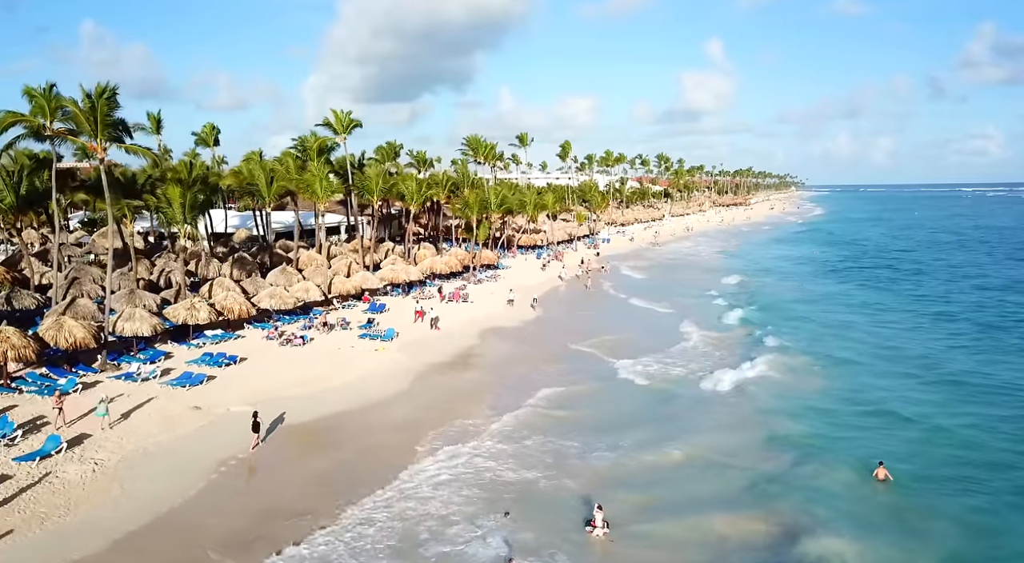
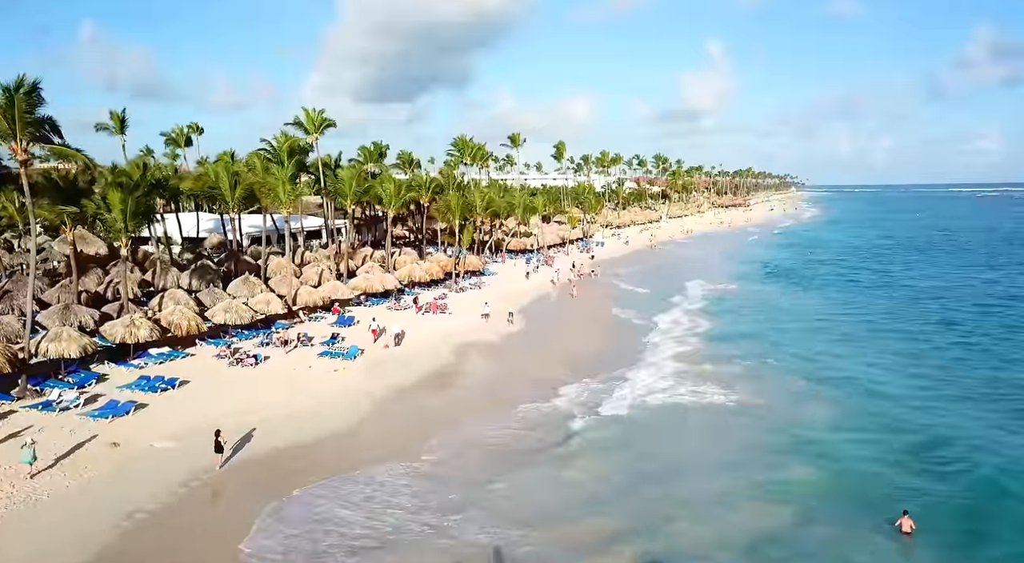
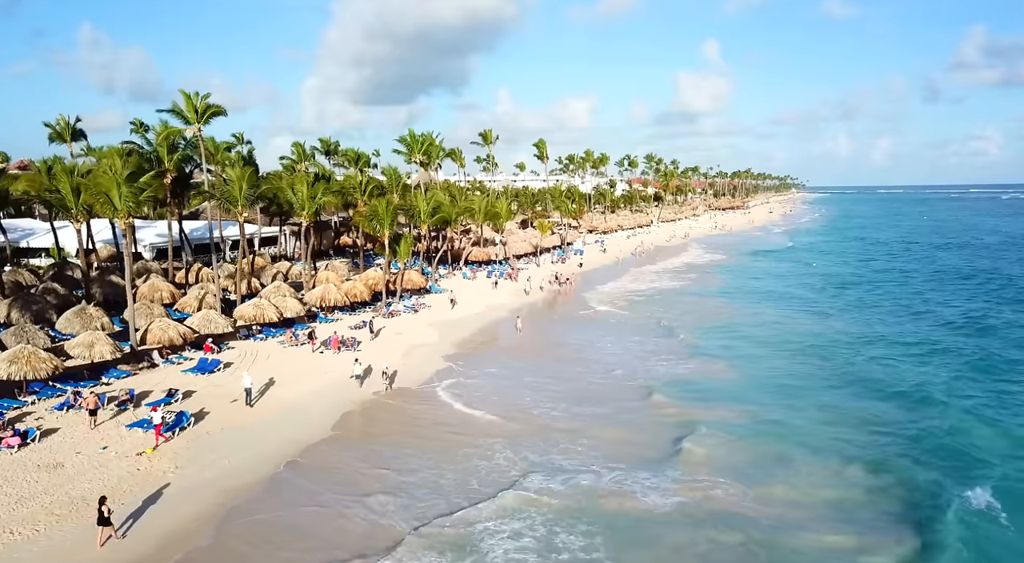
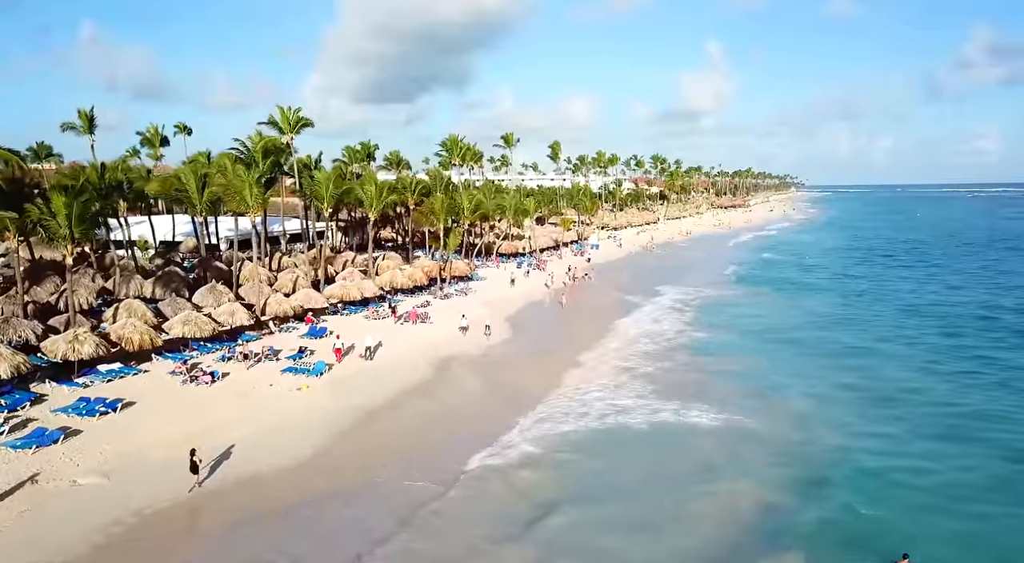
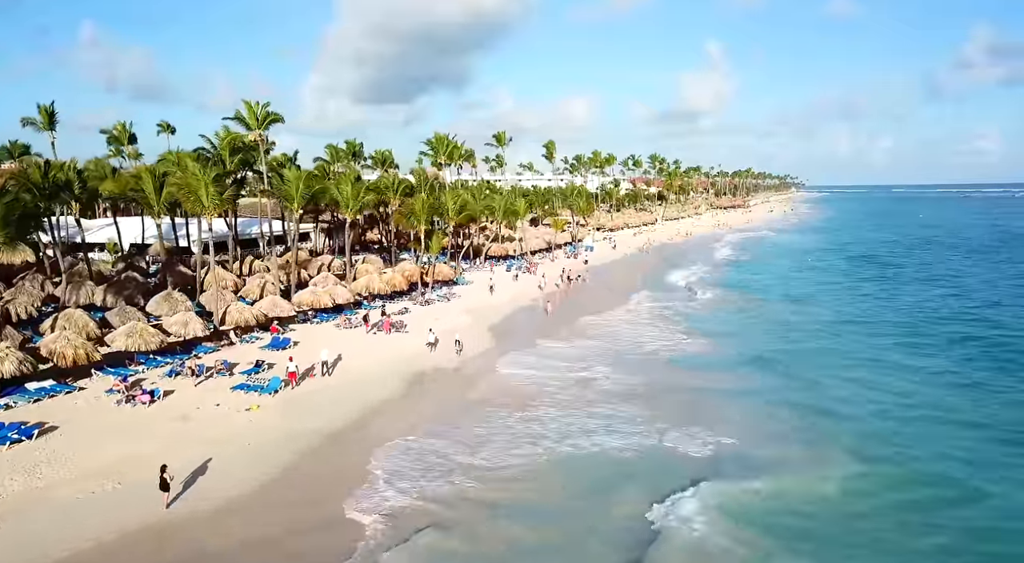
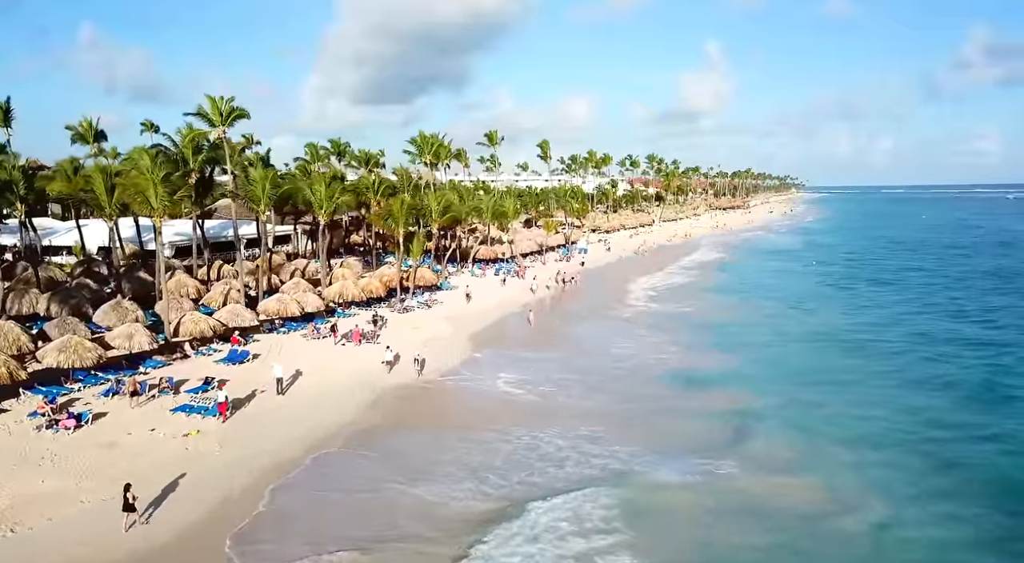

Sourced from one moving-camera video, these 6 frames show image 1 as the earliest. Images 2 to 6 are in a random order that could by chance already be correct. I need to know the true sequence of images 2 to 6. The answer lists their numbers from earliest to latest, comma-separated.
2, 4, 5, 6, 3
